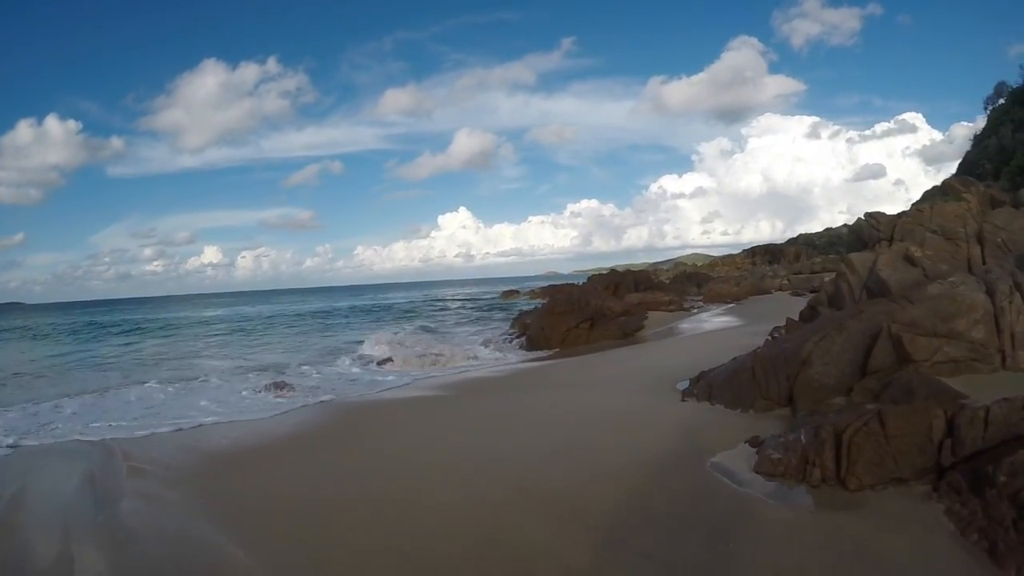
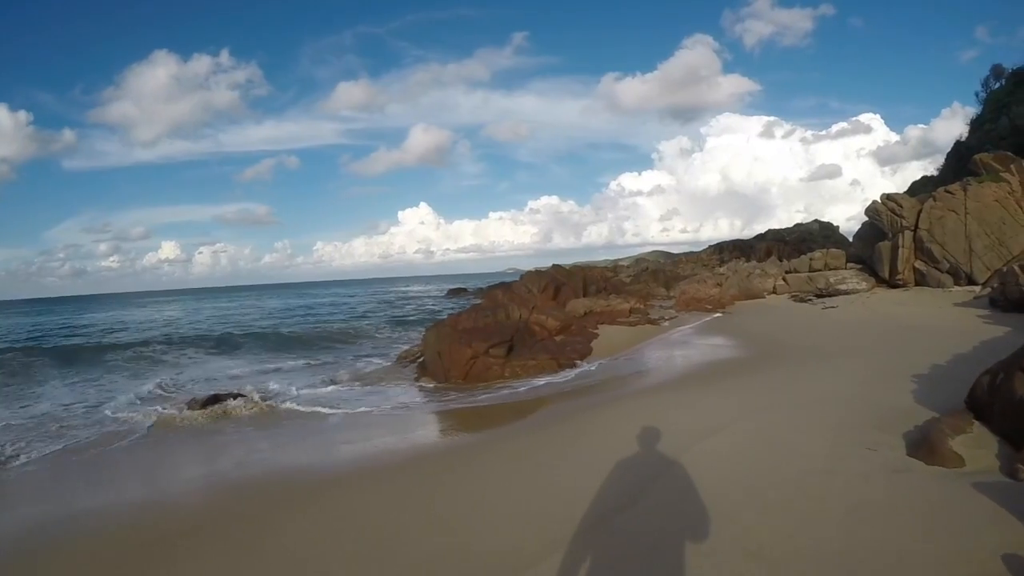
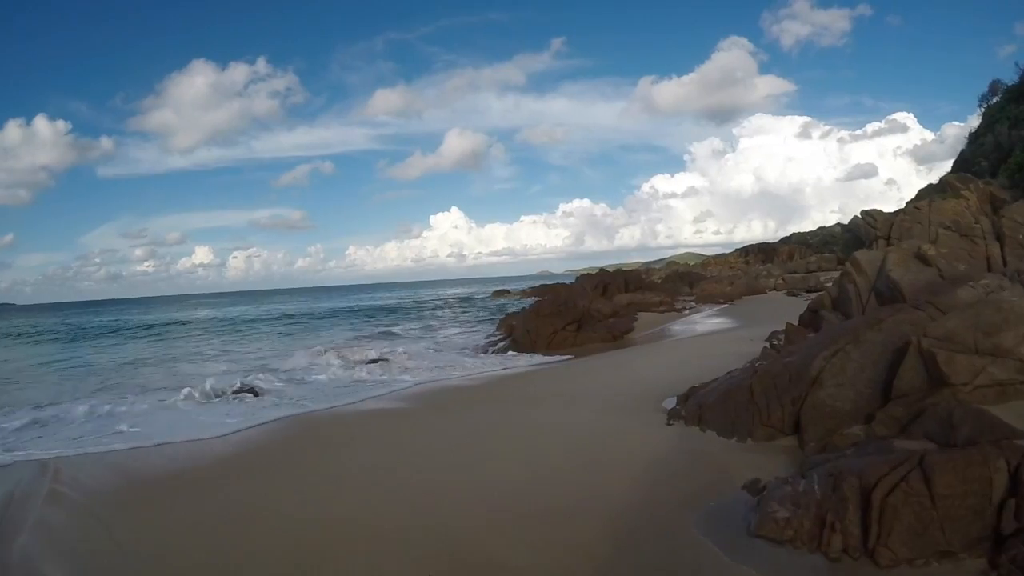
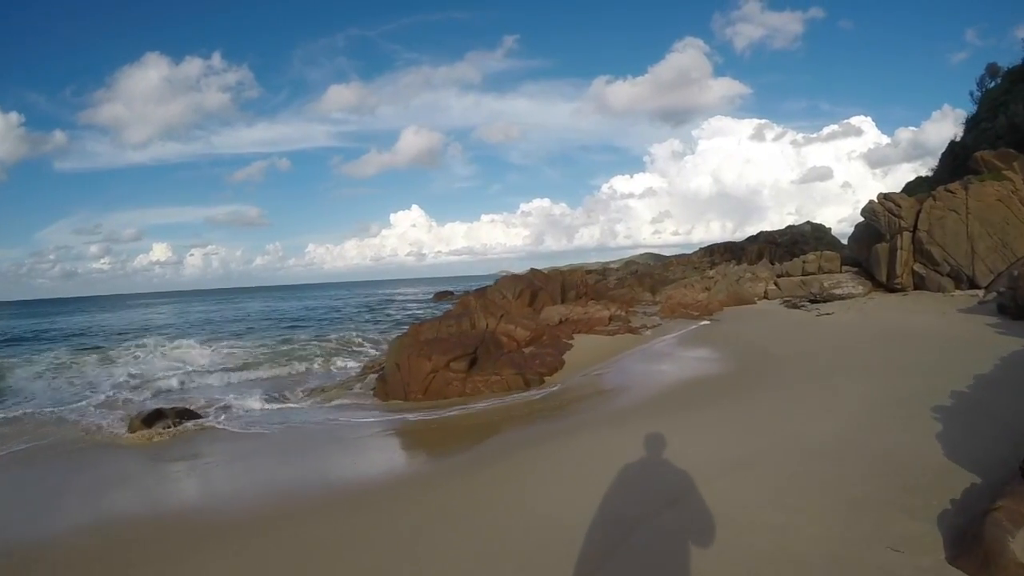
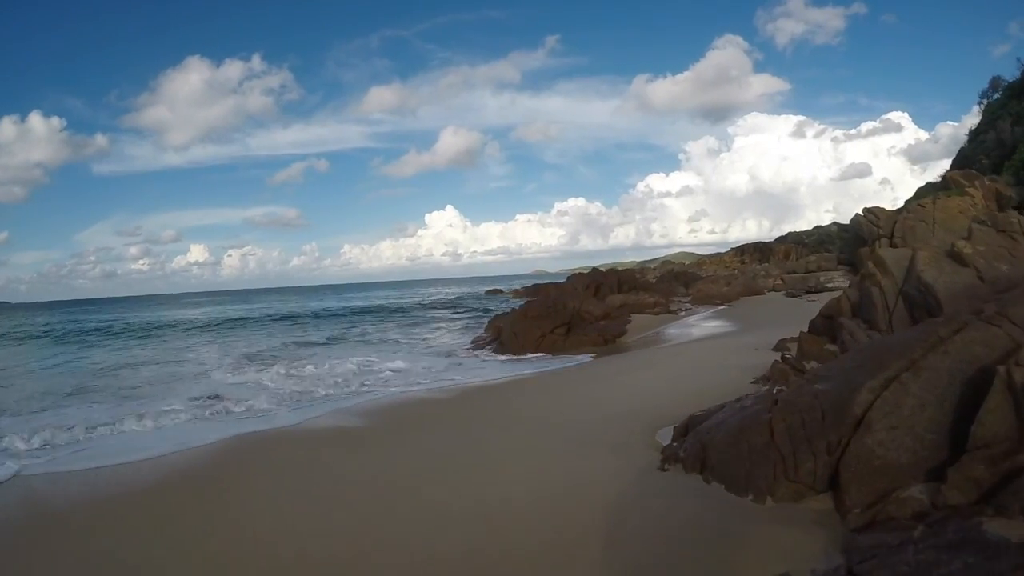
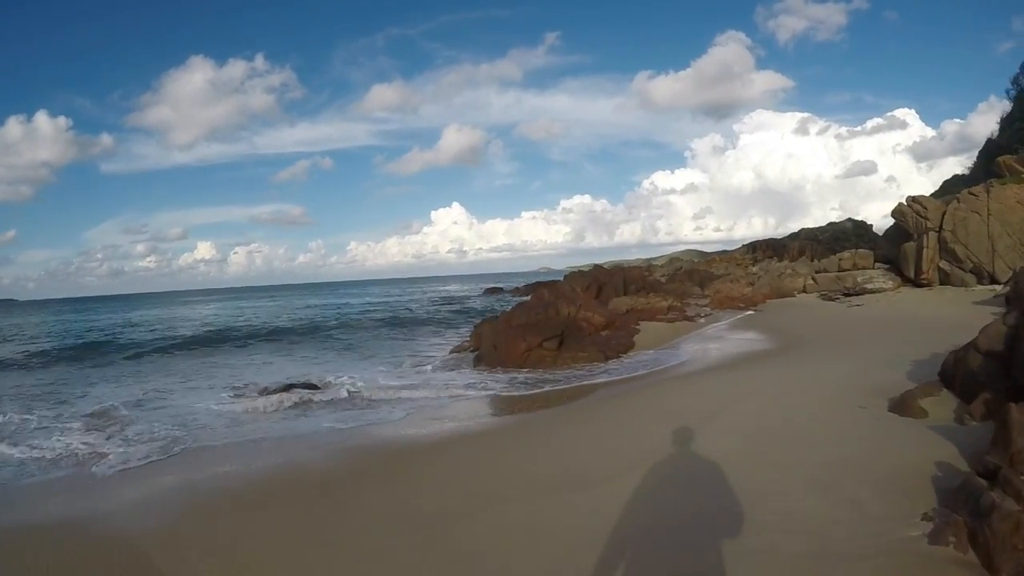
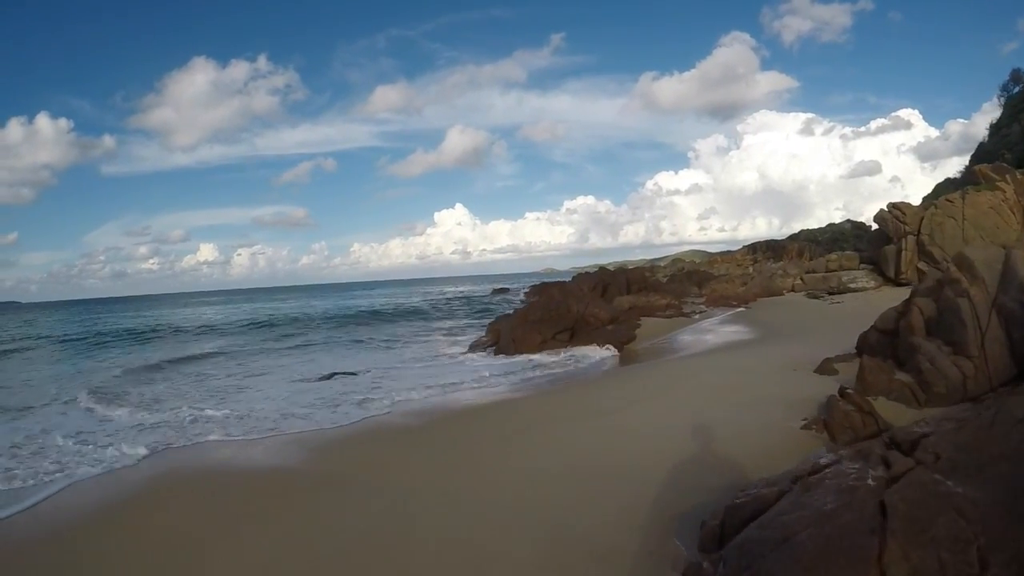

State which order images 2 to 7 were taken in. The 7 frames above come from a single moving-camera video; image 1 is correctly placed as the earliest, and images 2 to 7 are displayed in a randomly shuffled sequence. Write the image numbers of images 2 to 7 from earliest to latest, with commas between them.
3, 5, 7, 6, 2, 4
